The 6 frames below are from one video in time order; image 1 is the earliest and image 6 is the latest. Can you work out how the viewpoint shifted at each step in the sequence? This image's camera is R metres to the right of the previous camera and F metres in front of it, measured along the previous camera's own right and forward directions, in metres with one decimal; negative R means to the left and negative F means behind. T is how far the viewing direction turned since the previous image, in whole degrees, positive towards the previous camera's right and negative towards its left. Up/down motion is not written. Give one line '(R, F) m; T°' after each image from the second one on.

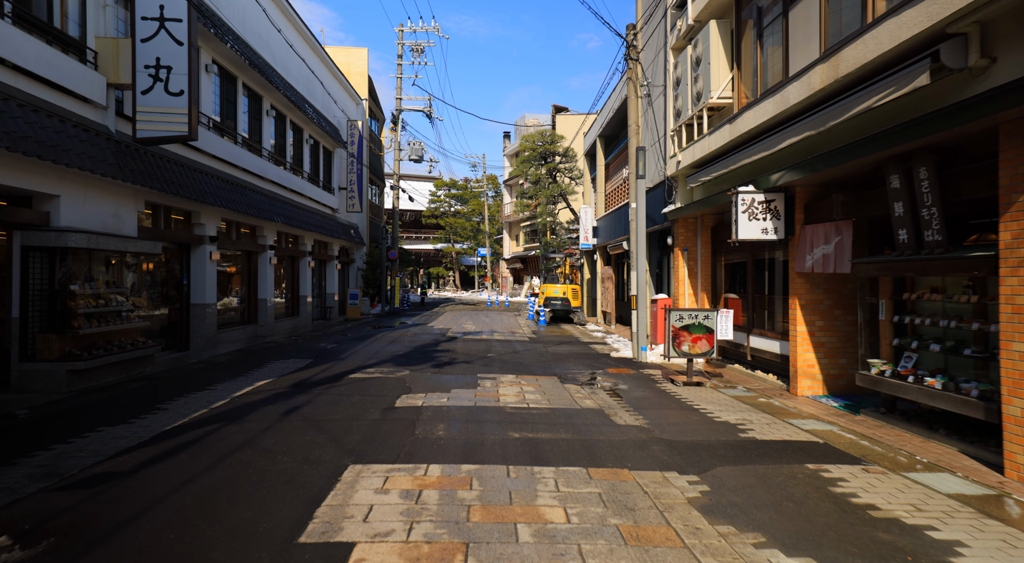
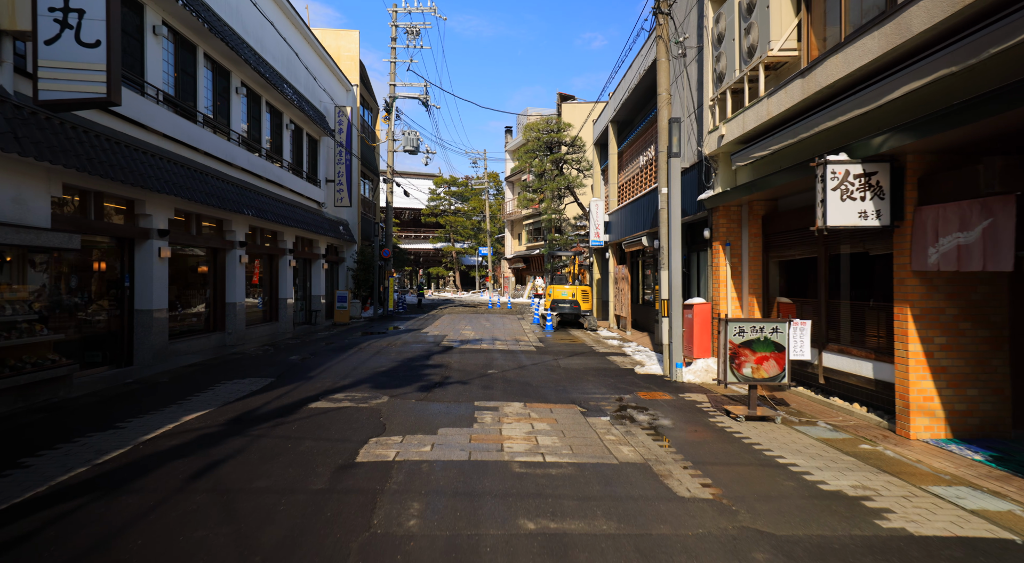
(-0.1, +2.4) m; 0°
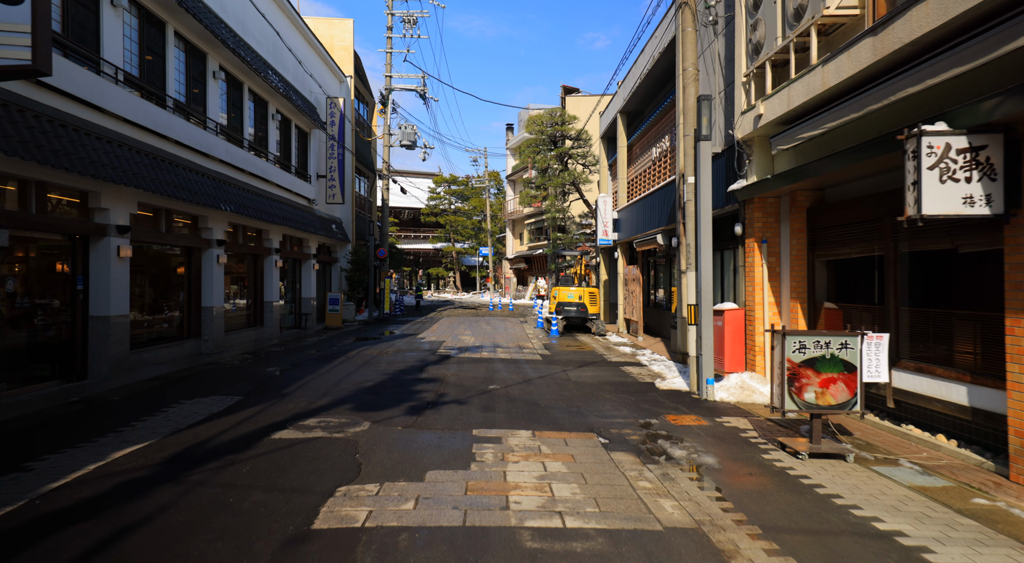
(-0.1, +1.5) m; 0°
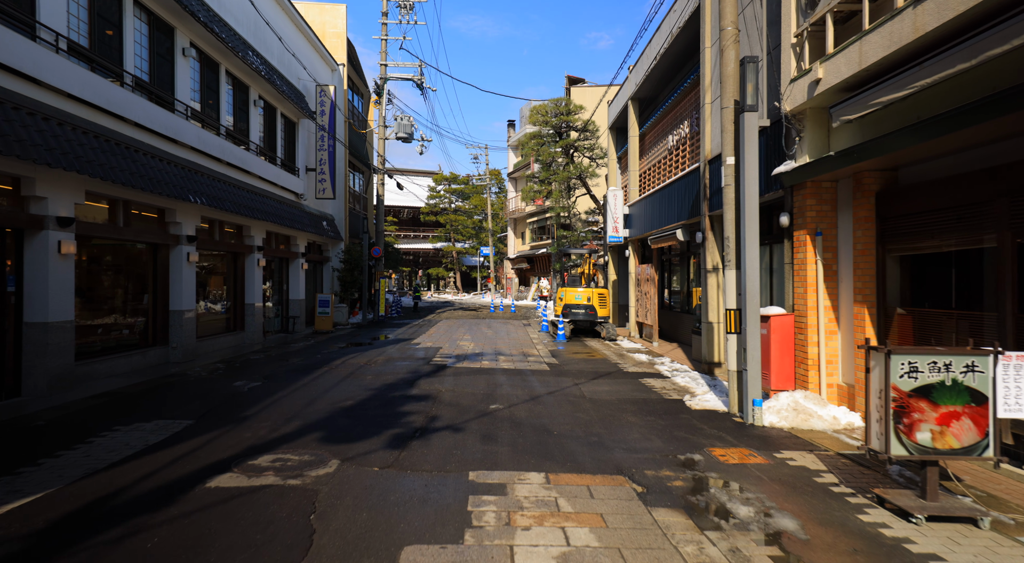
(-0.1, +1.6) m; 0°
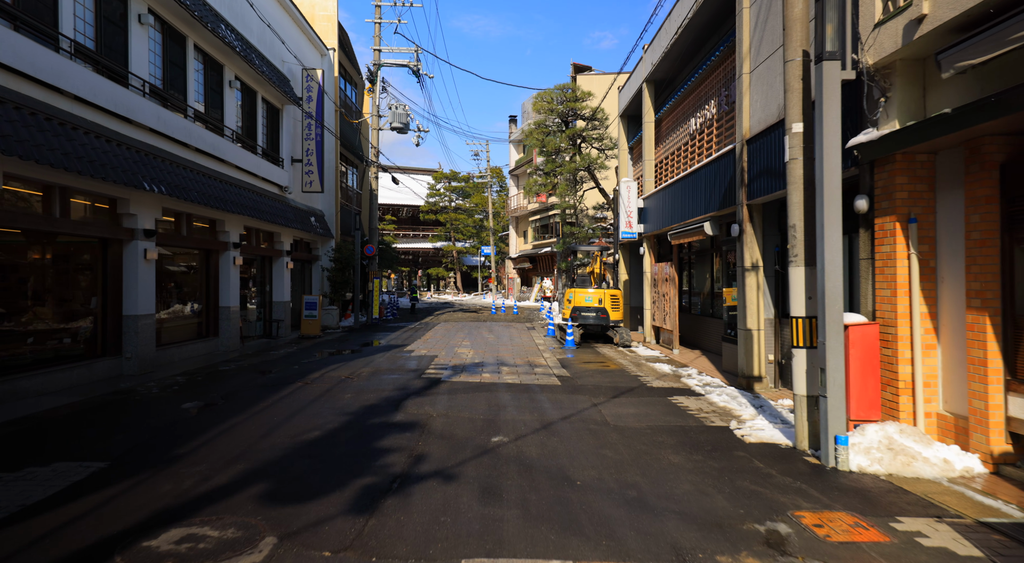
(-0.1, +1.8) m; 0°
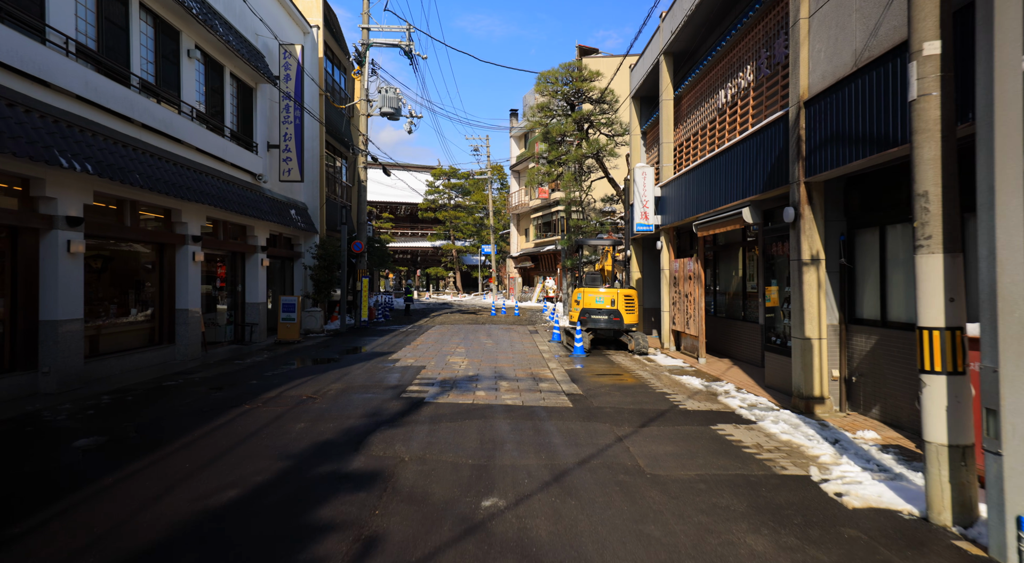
(0.0, +2.1) m; 0°
